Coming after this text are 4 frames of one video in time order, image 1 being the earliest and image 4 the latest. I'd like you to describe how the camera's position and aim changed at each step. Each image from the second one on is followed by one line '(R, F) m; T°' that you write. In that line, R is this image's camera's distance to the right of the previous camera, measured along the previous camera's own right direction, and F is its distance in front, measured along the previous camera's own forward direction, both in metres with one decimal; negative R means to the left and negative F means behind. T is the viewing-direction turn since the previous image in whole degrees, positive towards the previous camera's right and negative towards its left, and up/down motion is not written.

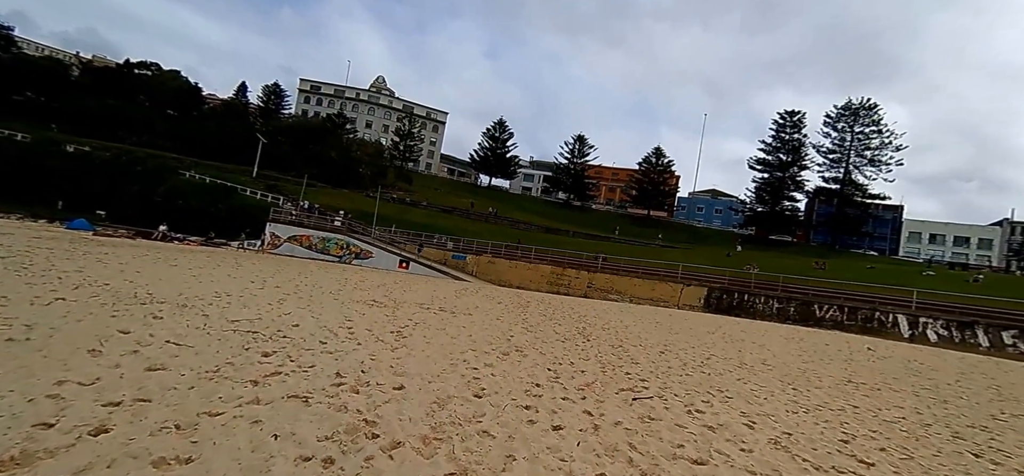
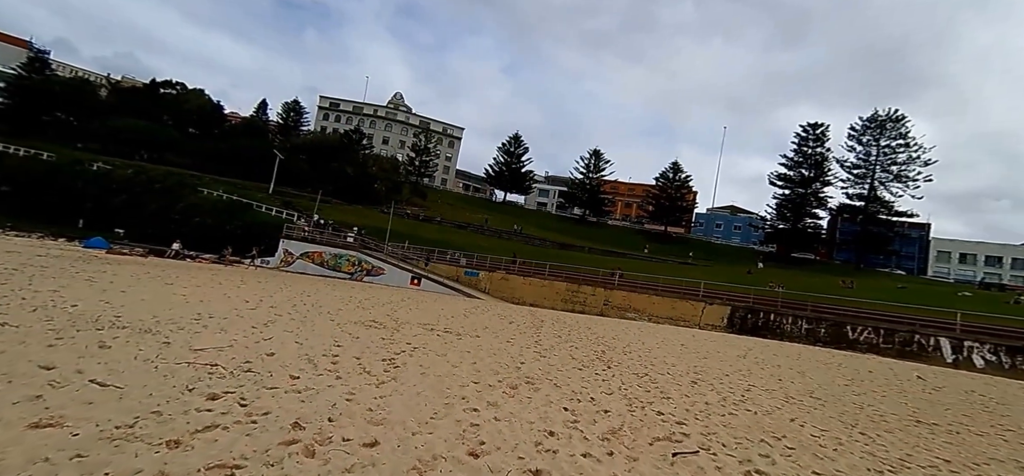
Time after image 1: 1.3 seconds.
(+0.1, +1.0) m; -2°
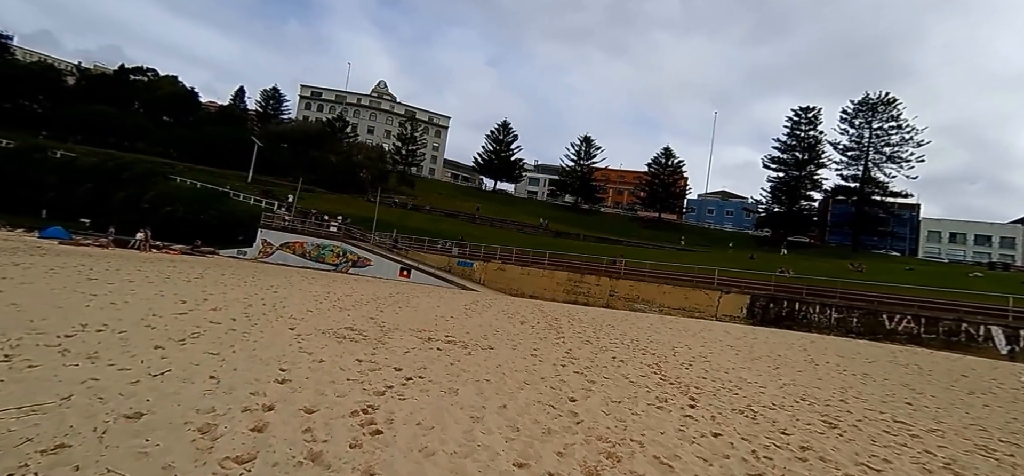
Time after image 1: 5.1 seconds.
(-0.6, +2.8) m; +1°
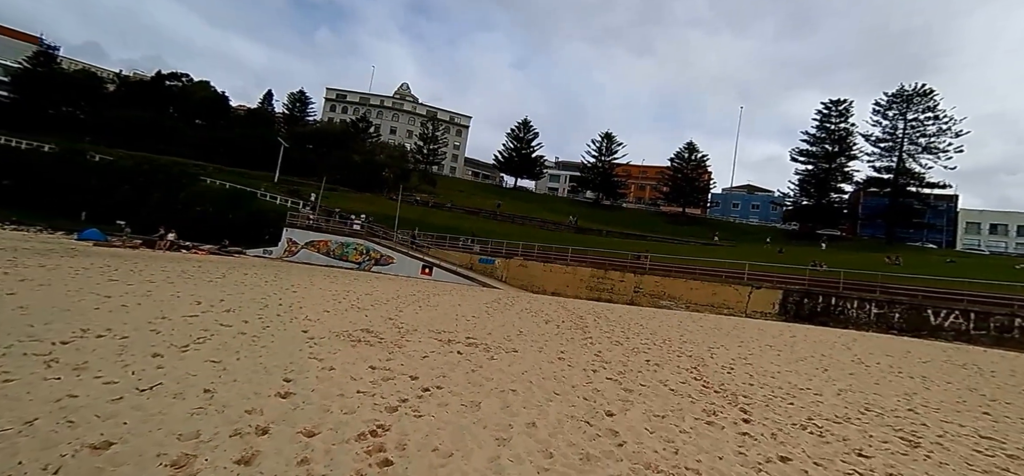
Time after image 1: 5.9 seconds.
(-0.1, +0.6) m; -3°
